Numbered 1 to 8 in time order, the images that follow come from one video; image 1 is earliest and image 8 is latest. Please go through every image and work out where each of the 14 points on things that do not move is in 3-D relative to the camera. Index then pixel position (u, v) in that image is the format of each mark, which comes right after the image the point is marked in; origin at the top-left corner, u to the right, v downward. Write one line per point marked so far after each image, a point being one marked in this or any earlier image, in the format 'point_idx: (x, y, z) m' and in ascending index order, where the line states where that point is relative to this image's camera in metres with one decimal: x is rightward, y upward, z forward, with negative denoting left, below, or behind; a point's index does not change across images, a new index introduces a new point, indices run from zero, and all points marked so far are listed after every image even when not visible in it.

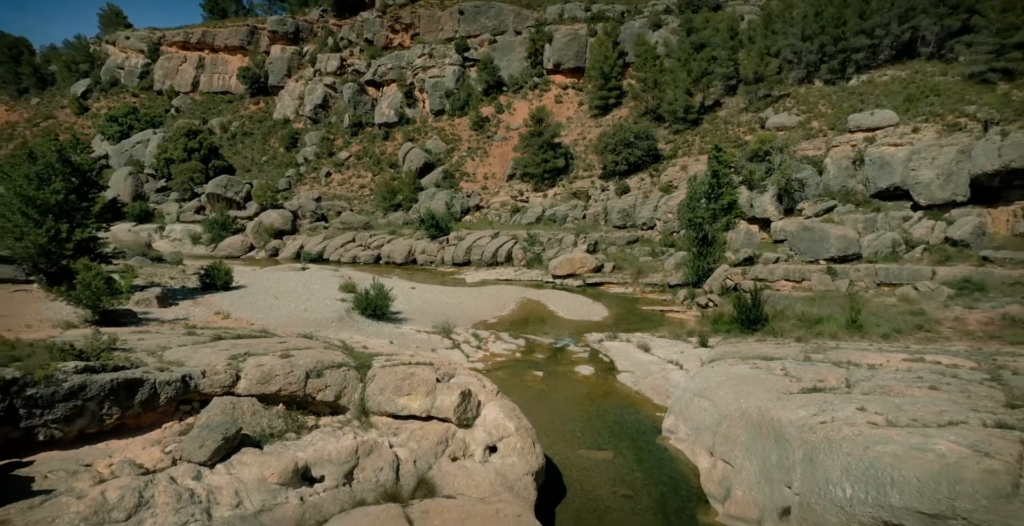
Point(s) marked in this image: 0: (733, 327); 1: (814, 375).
0: (+6.8, -2.0, +18.2) m
1: (+5.6, -2.1, +11.0) m
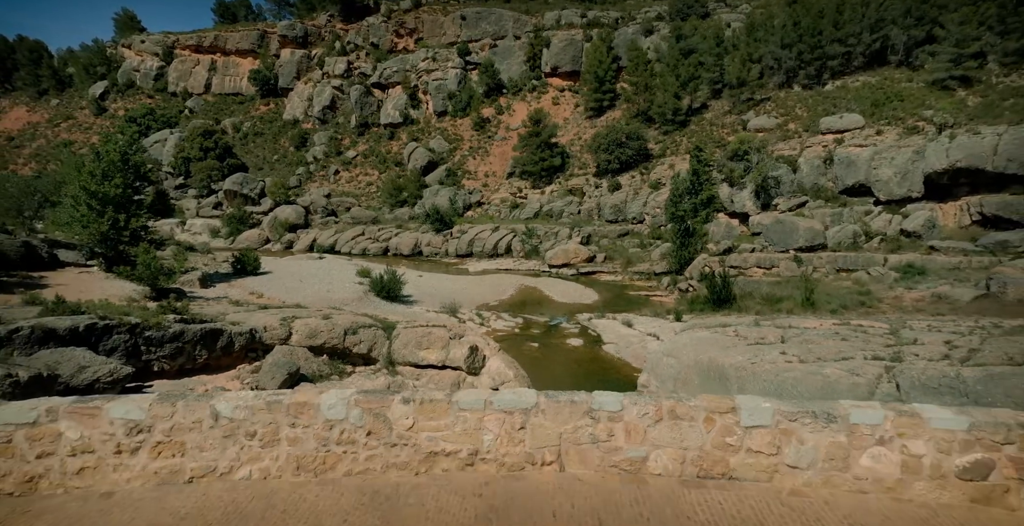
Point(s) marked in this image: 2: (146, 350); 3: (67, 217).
0: (+6.8, -1.5, +20.7) m
1: (+5.6, -1.6, +13.5) m
2: (-6.4, -1.5, +10.4) m
3: (-13.9, +1.4, +18.5) m
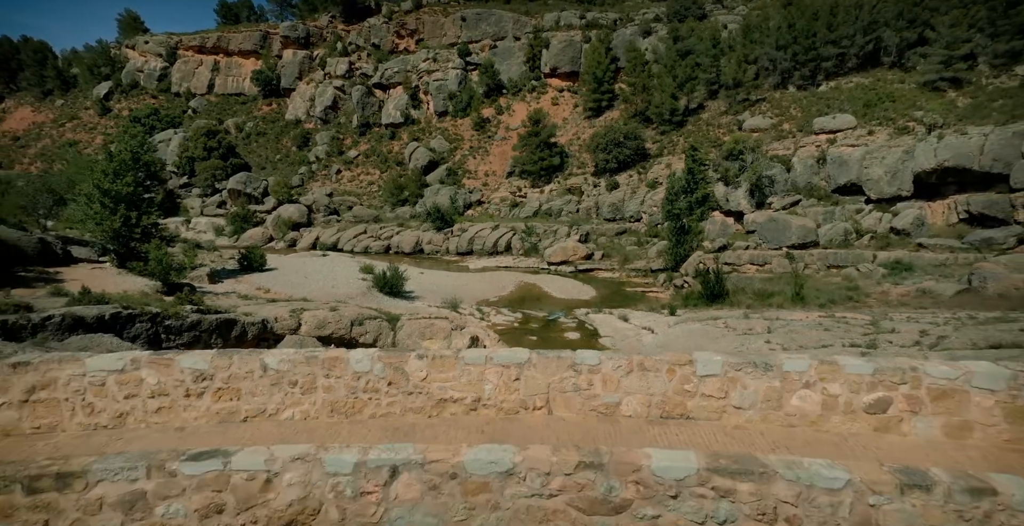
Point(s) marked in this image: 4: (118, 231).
0: (+6.7, -1.4, +21.3) m
1: (+5.6, -1.5, +14.1) m
2: (-6.5, -1.4, +11.1) m
3: (-13.9, +1.6, +19.2) m
4: (-12.9, +1.0, +19.4) m
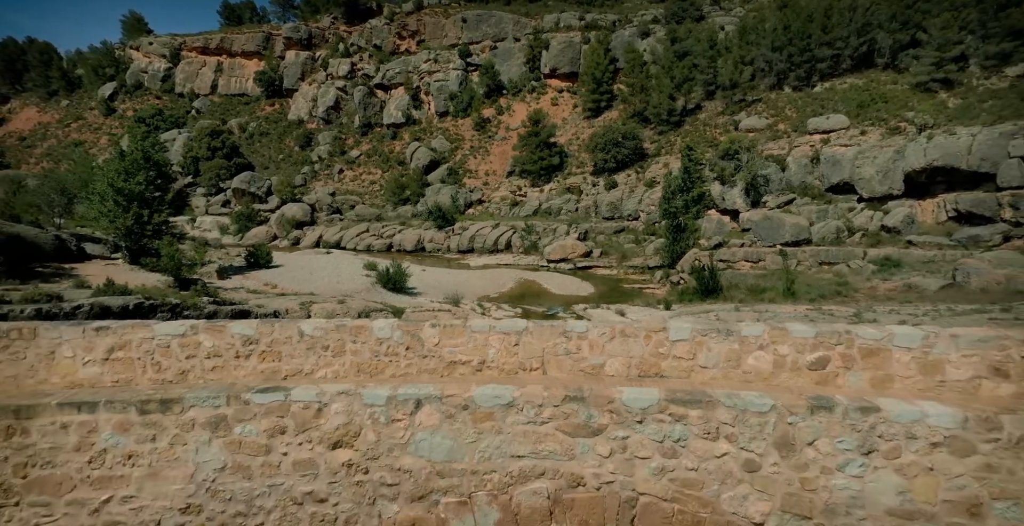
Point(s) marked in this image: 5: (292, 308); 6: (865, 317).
0: (+6.7, -1.2, +21.9) m
1: (+5.6, -1.4, +14.7) m
2: (-6.5, -1.3, +11.7) m
3: (-13.9, +1.7, +19.8) m
4: (-12.9, +1.1, +20.1) m
5: (-5.0, -1.0, +13.6) m
6: (+7.8, -1.2, +13.2) m
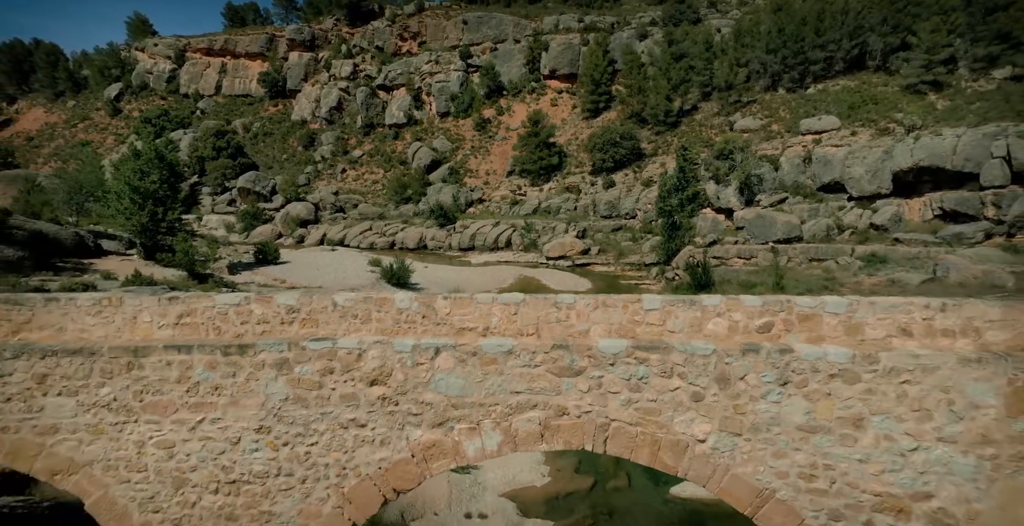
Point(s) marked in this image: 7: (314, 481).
0: (+6.7, -1.1, +22.8) m
1: (+5.6, -1.2, +15.5) m
2: (-6.5, -1.1, +12.5) m
3: (-13.9, +1.9, +20.6) m
4: (-12.9, +1.3, +20.9) m
5: (-5.0, -0.9, +14.4) m
6: (+7.8, -1.0, +14.0) m
7: (-1.4, -1.5, +4.3) m
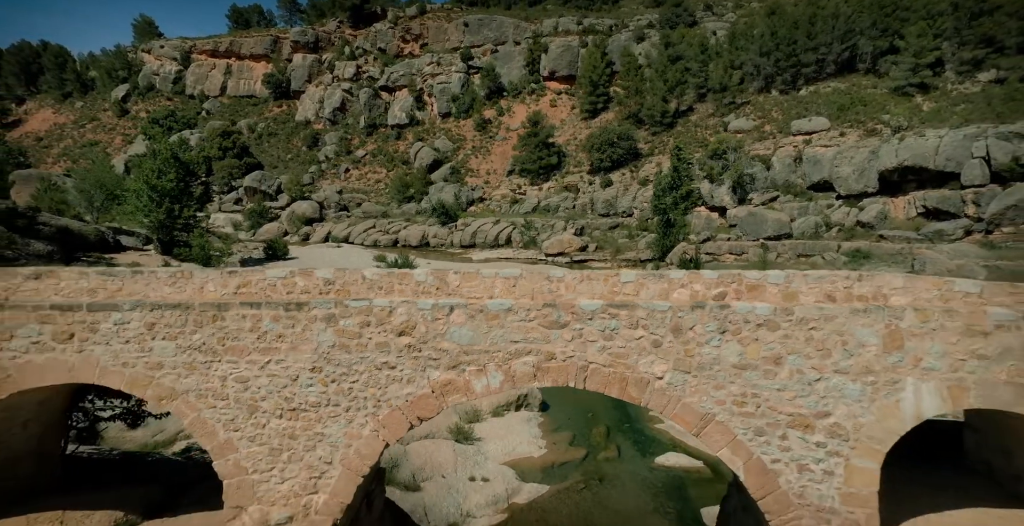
0: (+6.7, -0.9, +23.8) m
1: (+5.6, -1.0, +16.6) m
2: (-6.5, -0.9, +13.5) m
3: (-13.9, +2.1, +21.6) m
4: (-12.9, +1.5, +21.9) m
5: (-5.0, -0.7, +15.4) m
6: (+7.8, -0.8, +15.0) m
7: (-1.4, -1.3, +5.3) m
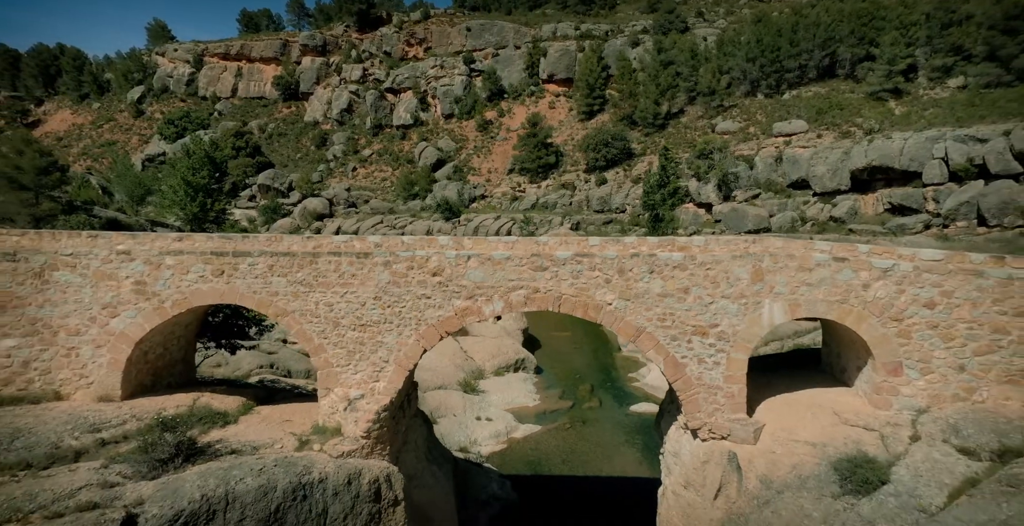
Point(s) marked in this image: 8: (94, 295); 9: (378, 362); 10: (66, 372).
0: (+6.7, -0.5, +26.1) m
1: (+5.5, -0.6, +18.9) m
2: (-6.5, -0.5, +15.9) m
3: (-13.9, +2.5, +24.0) m
4: (-12.9, +2.0, +24.3) m
5: (-5.0, -0.2, +17.7) m
6: (+7.8, -0.4, +17.4) m
7: (-1.4, -0.9, +7.6) m
8: (-4.6, -0.3, +6.6) m
9: (-1.6, -1.2, +7.0) m
10: (-4.9, -1.2, +6.6) m
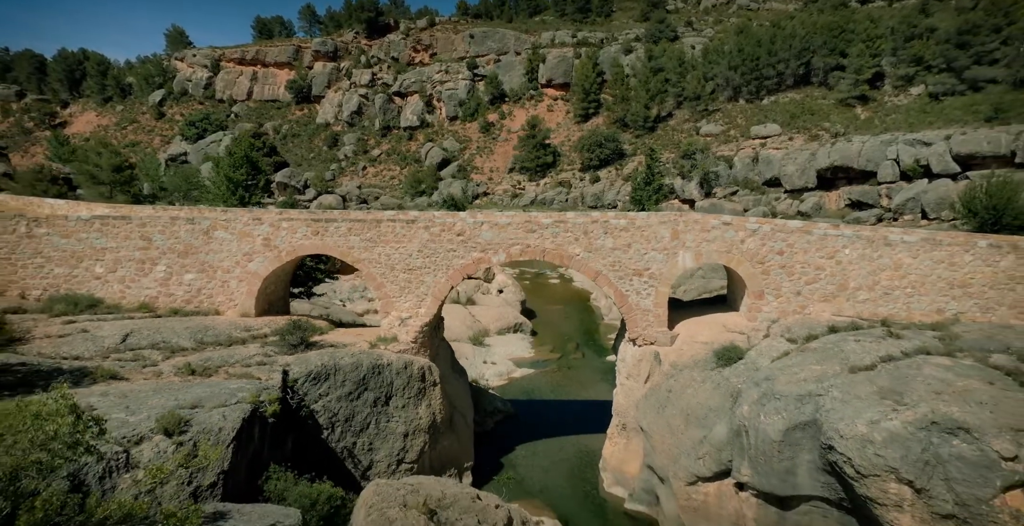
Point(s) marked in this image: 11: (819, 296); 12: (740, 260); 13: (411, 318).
0: (+6.7, +0.1, +29.5) m
1: (+5.5, 0.0, +22.3) m
2: (-6.5, +0.1, +19.3) m
3: (-13.9, +3.2, +27.4) m
4: (-12.9, +2.6, +27.7) m
5: (-5.0, +0.4, +21.2) m
6: (+7.8, +0.2, +20.8) m
7: (-1.5, -0.3, +11.1) m
8: (-4.6, +0.3, +10.0) m
9: (-1.6, -0.6, +10.4) m
10: (-5.0, -0.6, +10.1) m
11: (+4.9, -0.5, +9.4) m
12: (+3.7, +0.1, +9.7) m
13: (-1.8, -1.0, +10.4) m
